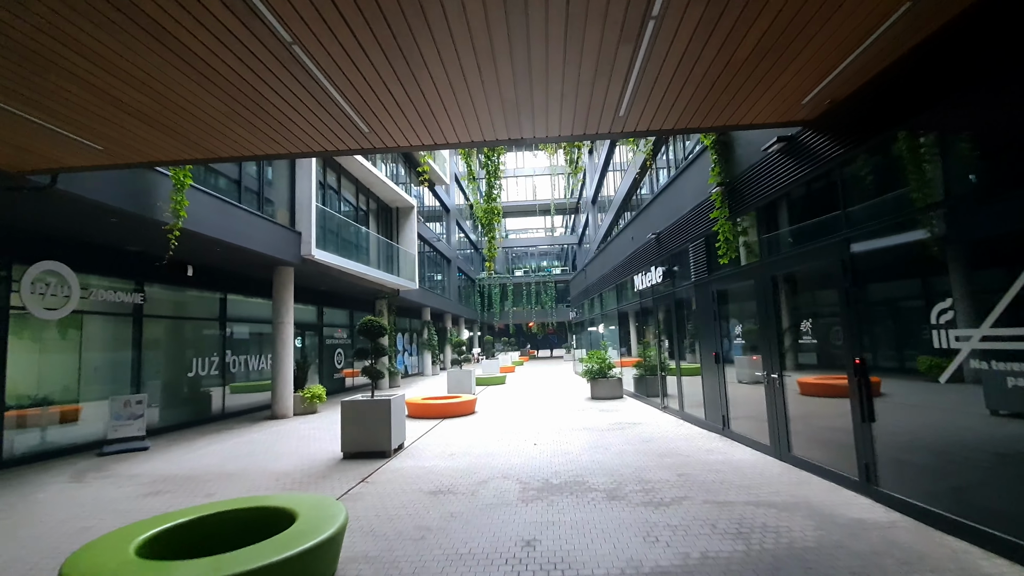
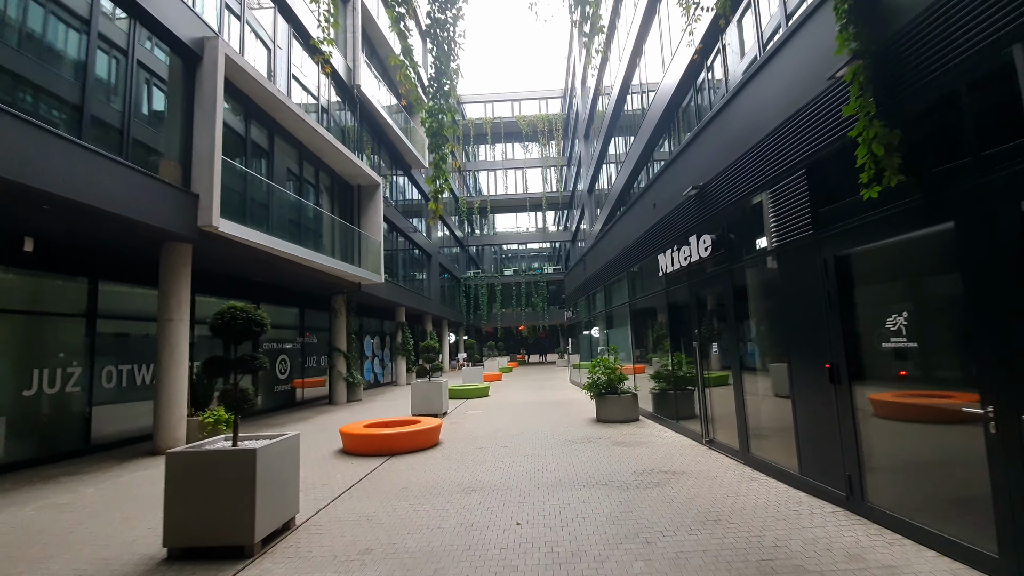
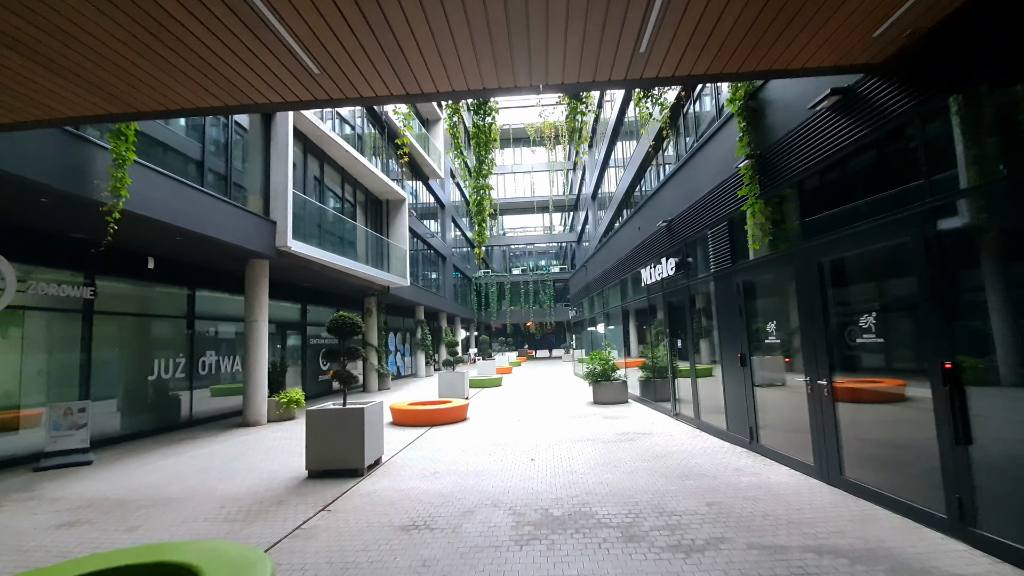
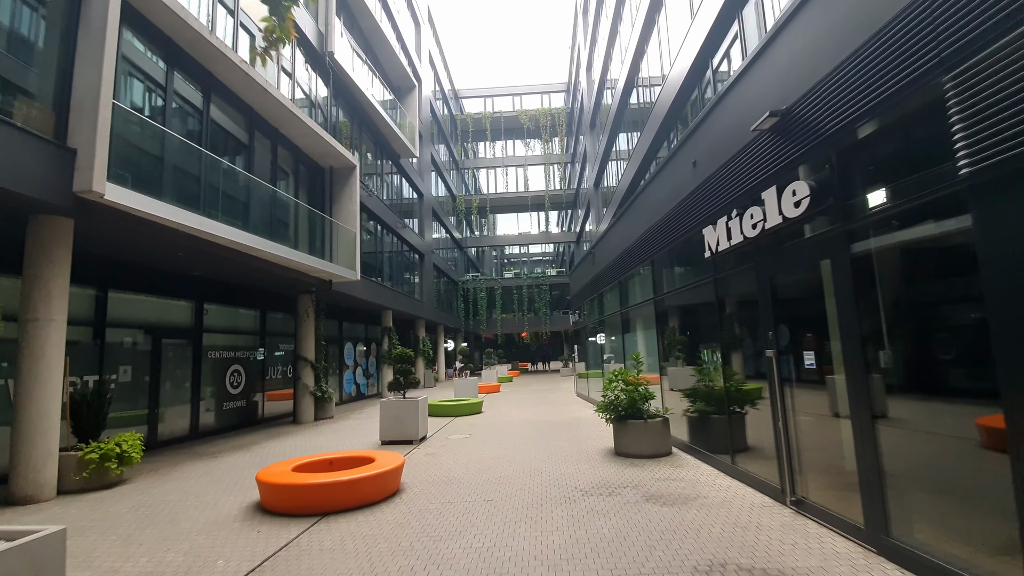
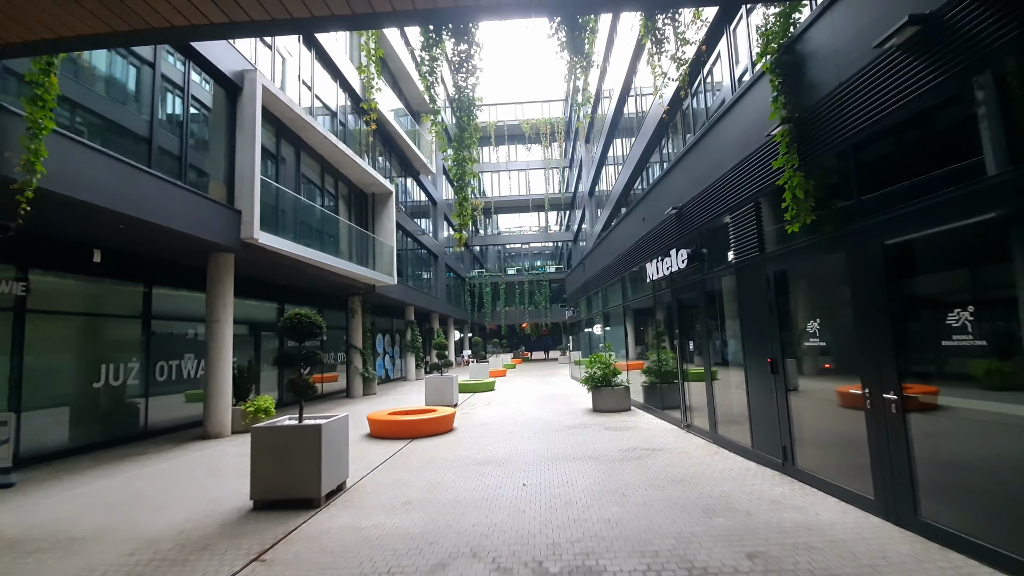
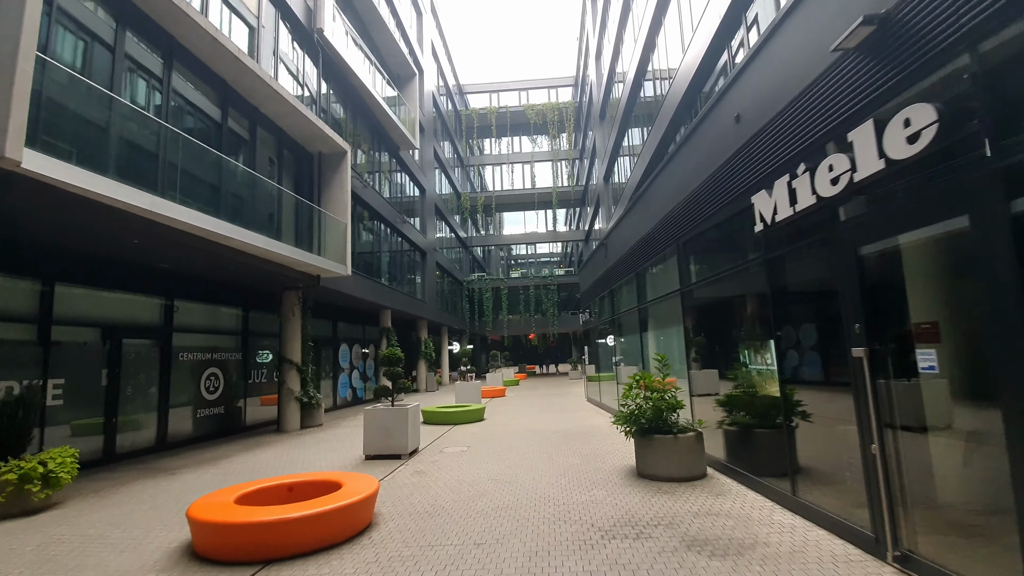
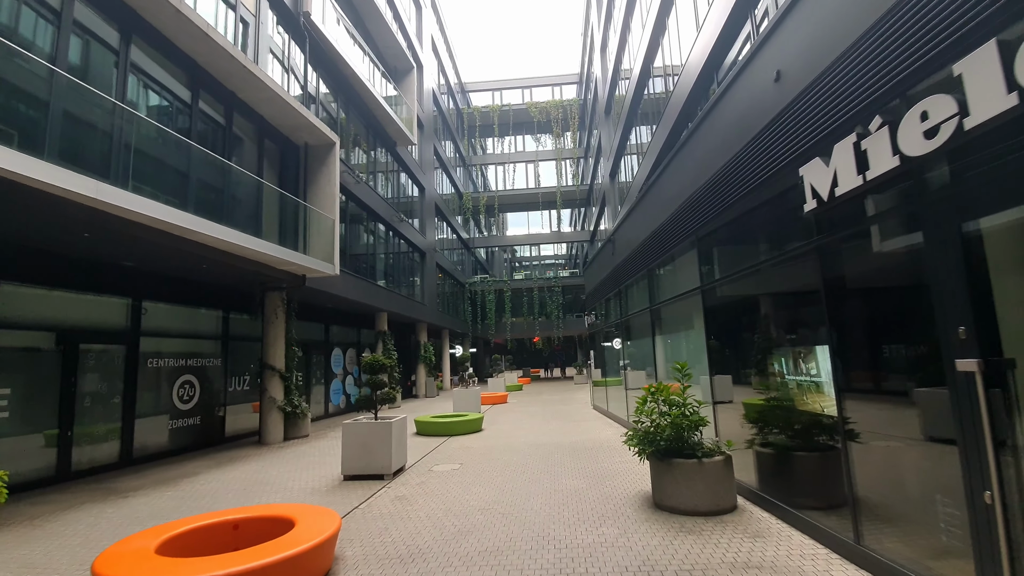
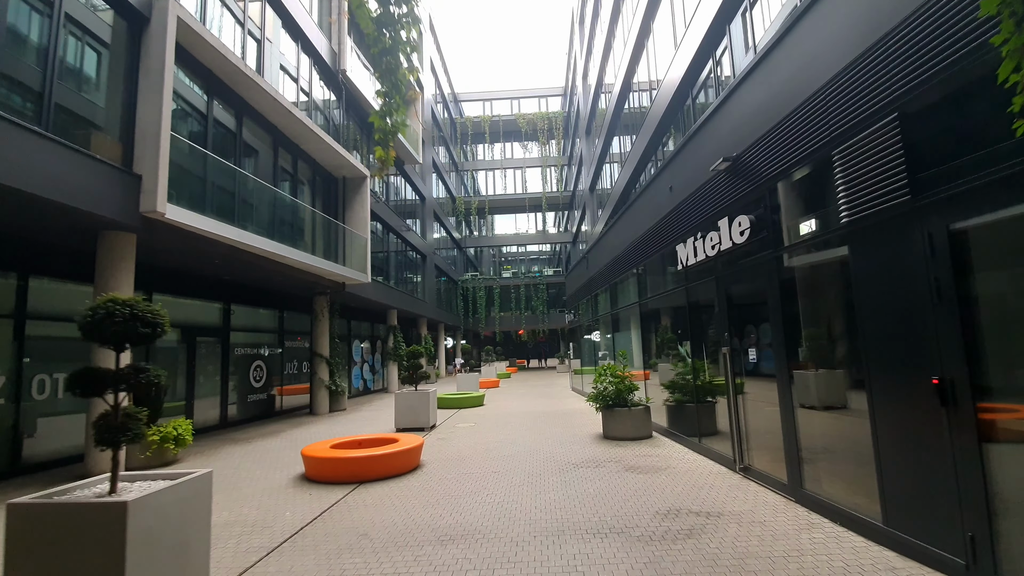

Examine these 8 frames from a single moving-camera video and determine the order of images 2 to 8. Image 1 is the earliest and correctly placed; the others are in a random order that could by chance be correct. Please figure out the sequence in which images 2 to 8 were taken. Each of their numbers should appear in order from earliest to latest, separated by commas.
3, 5, 2, 8, 4, 6, 7
